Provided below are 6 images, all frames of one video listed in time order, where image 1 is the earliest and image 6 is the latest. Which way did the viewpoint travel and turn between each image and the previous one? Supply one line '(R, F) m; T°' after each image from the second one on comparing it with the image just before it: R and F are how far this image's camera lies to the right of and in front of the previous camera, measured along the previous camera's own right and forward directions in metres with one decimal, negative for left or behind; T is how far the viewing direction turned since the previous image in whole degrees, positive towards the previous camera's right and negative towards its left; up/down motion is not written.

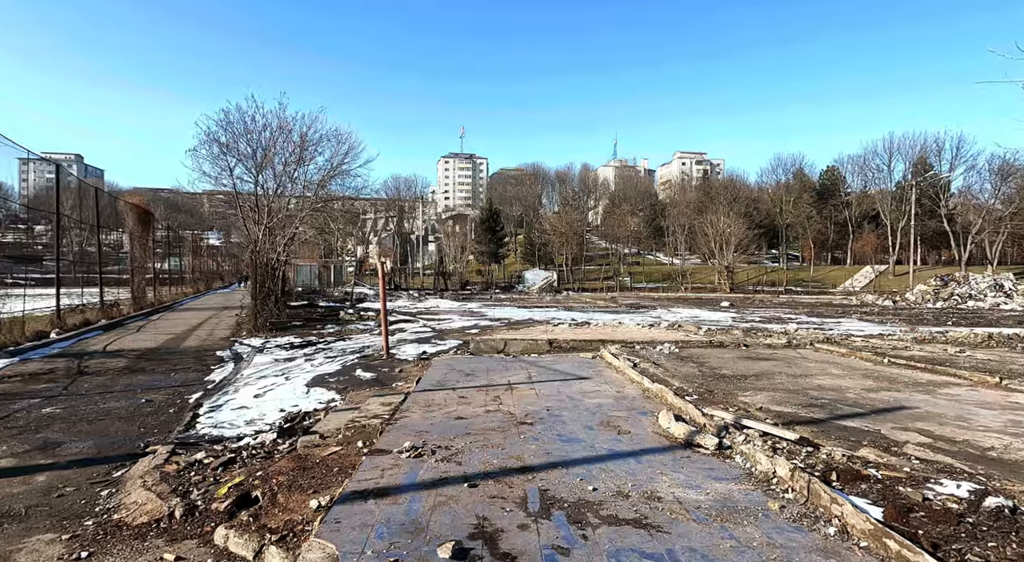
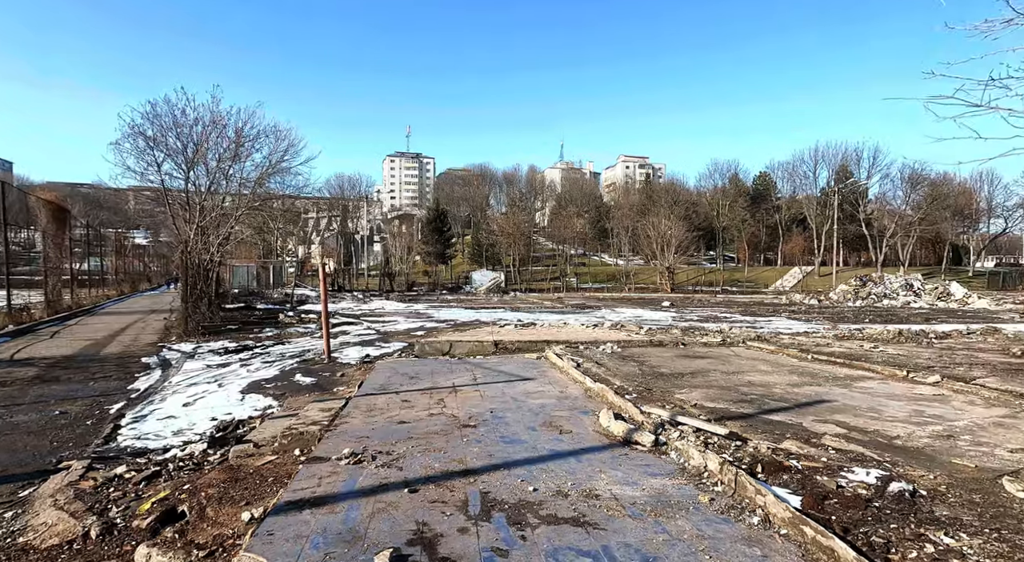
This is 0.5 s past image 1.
(0.0, 0.0) m; +5°
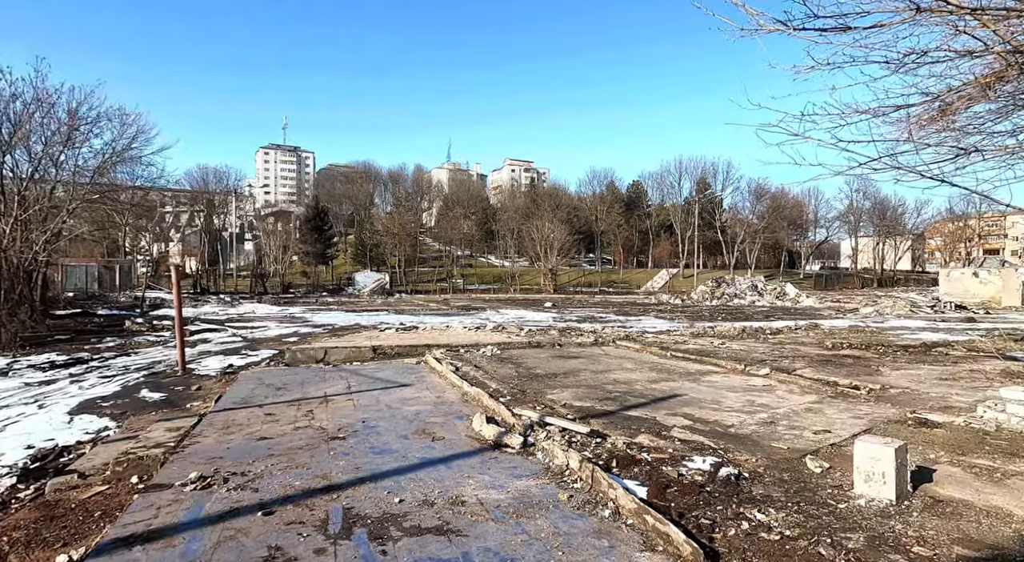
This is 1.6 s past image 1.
(+0.1, -0.1) m; +11°
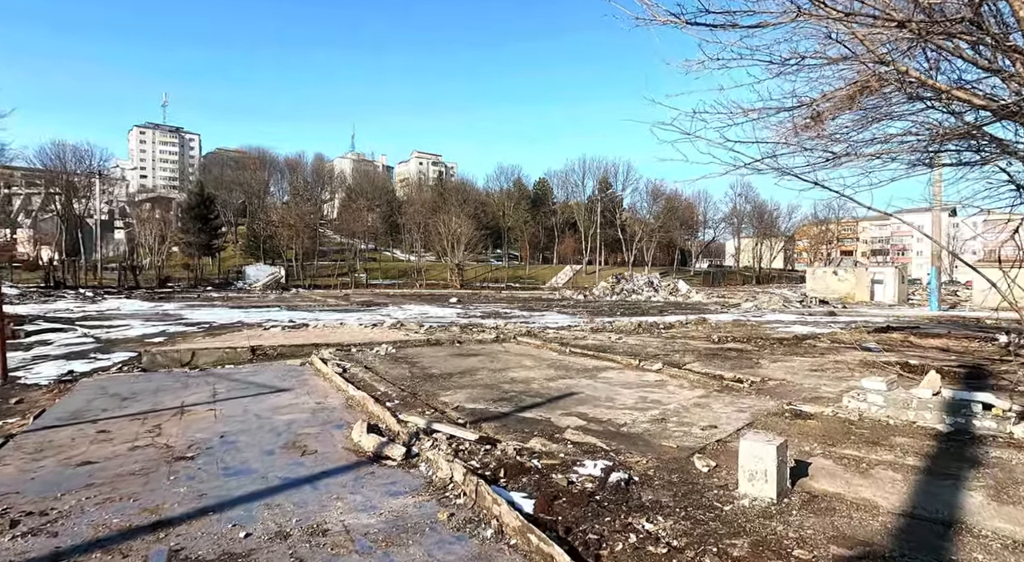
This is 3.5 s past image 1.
(+0.2, +0.4) m; +9°
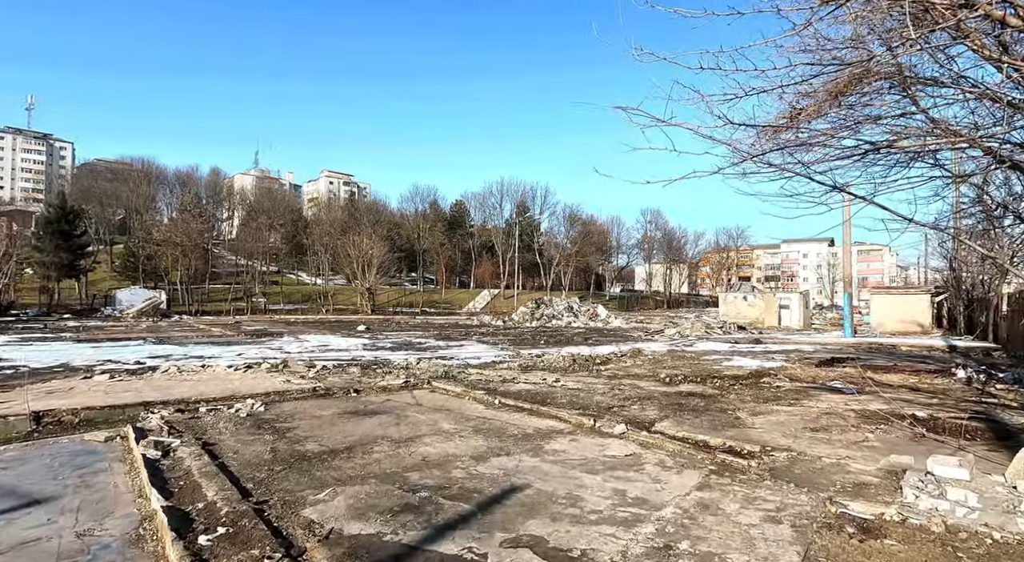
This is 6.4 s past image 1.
(0.0, +2.2) m; +8°
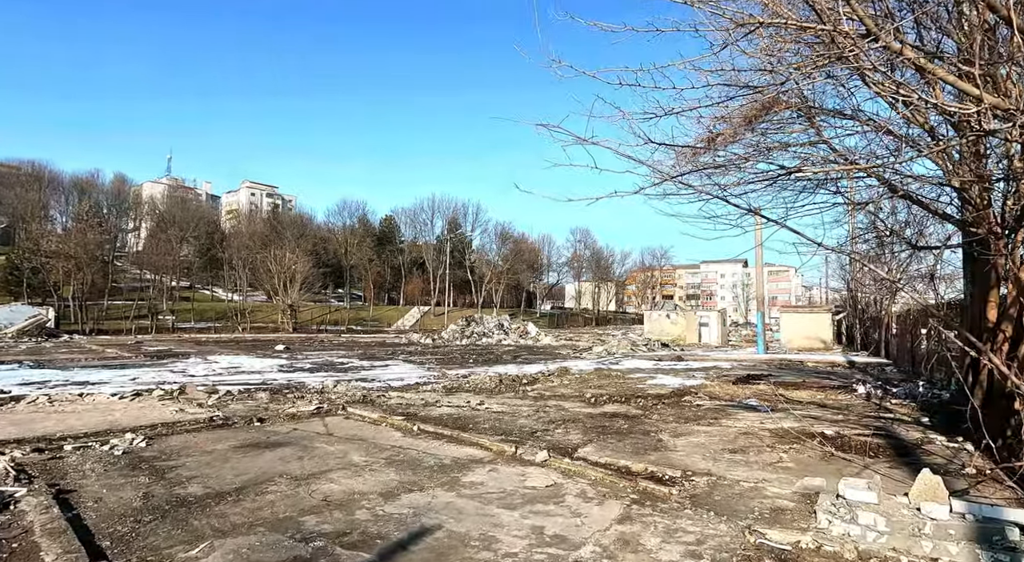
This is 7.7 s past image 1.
(+0.1, +0.3) m; +7°
